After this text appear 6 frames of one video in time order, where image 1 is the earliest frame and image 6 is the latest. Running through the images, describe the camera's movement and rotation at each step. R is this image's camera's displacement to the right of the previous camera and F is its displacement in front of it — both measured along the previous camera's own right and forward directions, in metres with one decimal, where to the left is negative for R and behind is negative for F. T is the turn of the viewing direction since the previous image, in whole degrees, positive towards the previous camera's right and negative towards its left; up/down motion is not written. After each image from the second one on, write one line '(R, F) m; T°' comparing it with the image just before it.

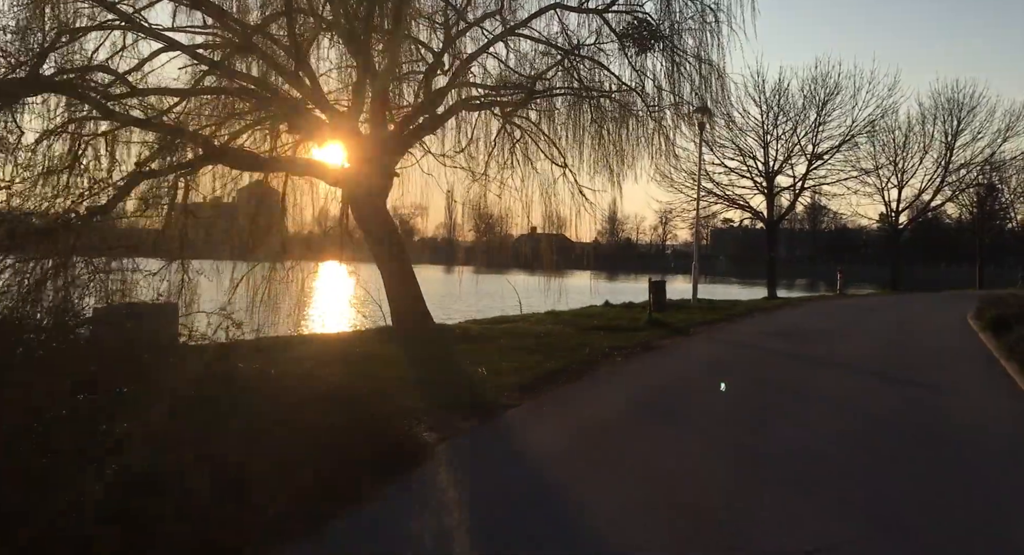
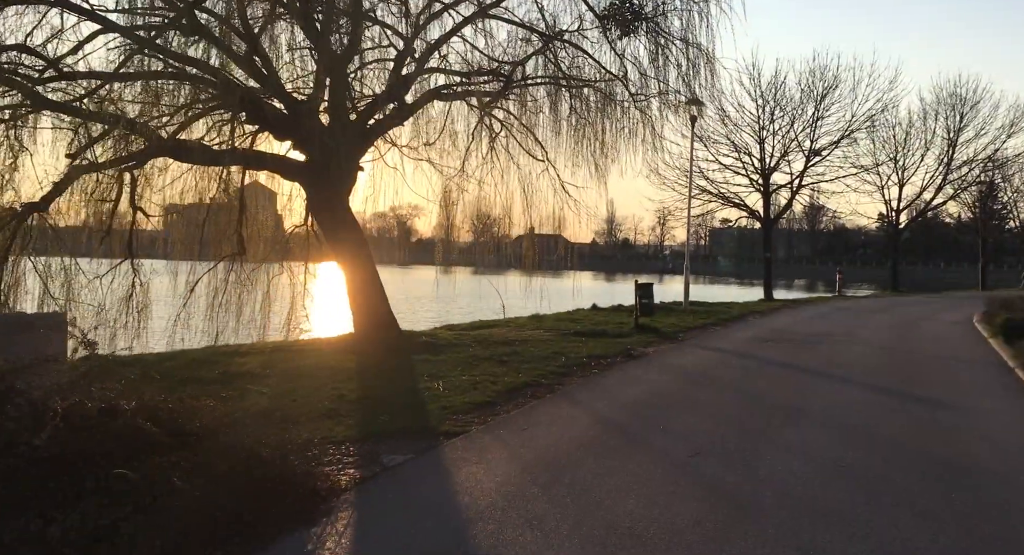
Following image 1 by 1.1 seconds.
(+0.4, +0.8) m; 0°
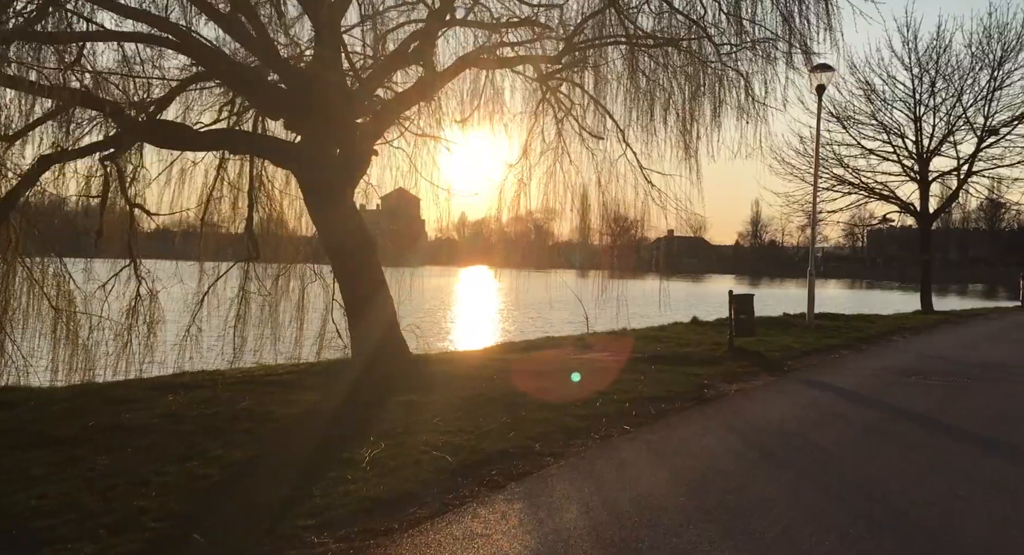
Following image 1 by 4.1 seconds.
(+1.0, +2.3) m; -11°
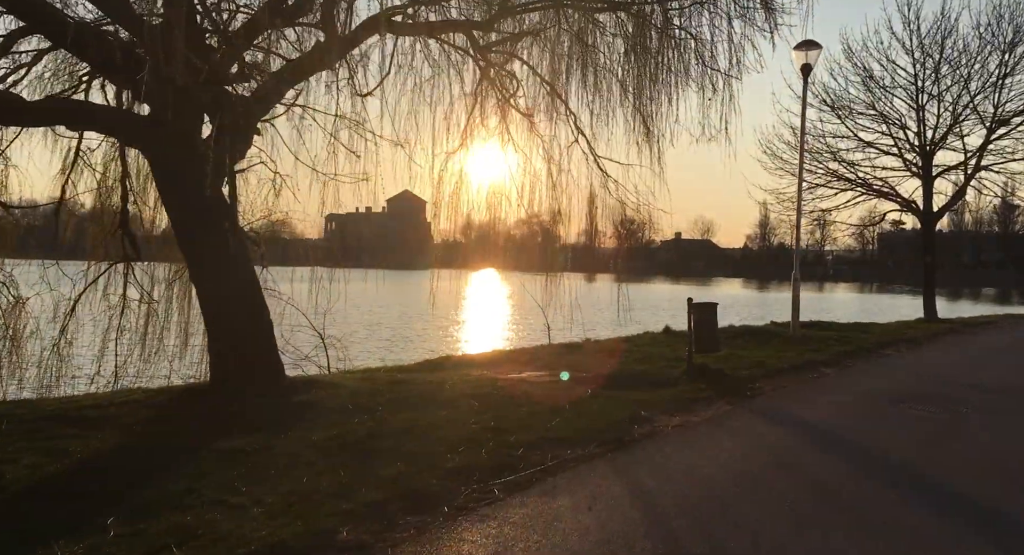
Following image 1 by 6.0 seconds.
(+1.0, +1.4) m; -1°
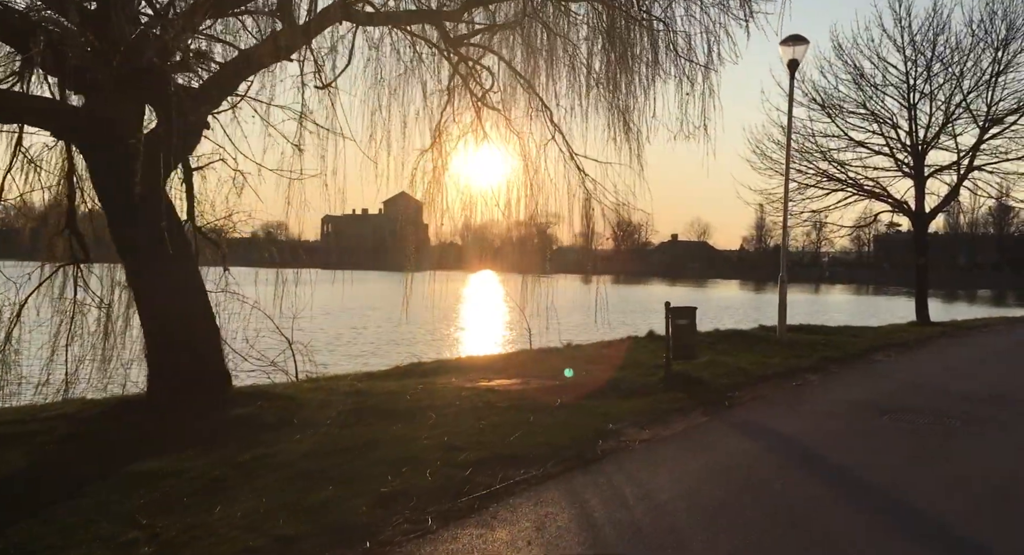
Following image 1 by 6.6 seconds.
(+0.3, +0.4) m; 0°
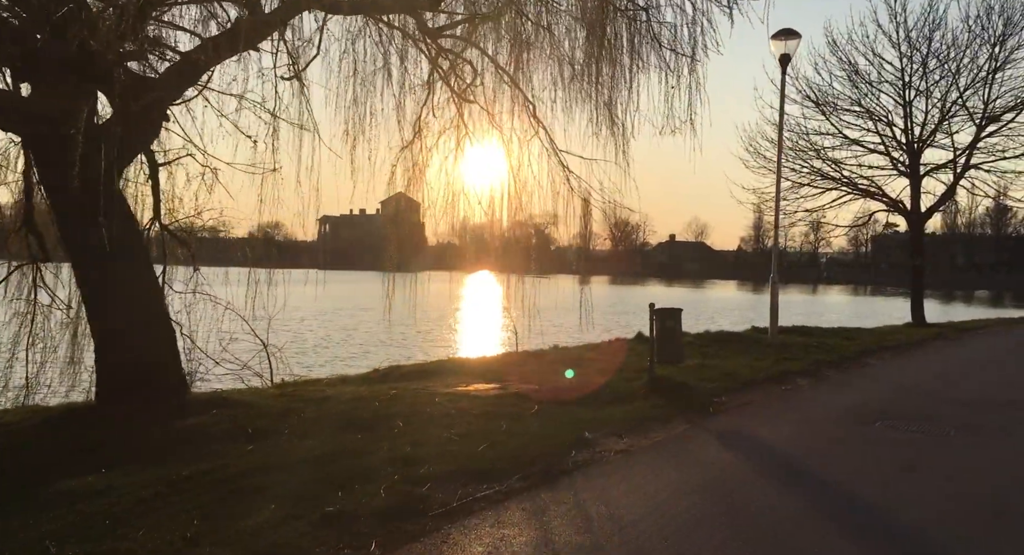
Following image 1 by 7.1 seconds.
(+0.2, +0.3) m; 0°
